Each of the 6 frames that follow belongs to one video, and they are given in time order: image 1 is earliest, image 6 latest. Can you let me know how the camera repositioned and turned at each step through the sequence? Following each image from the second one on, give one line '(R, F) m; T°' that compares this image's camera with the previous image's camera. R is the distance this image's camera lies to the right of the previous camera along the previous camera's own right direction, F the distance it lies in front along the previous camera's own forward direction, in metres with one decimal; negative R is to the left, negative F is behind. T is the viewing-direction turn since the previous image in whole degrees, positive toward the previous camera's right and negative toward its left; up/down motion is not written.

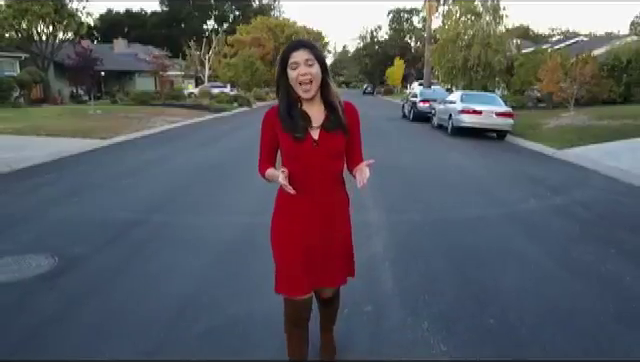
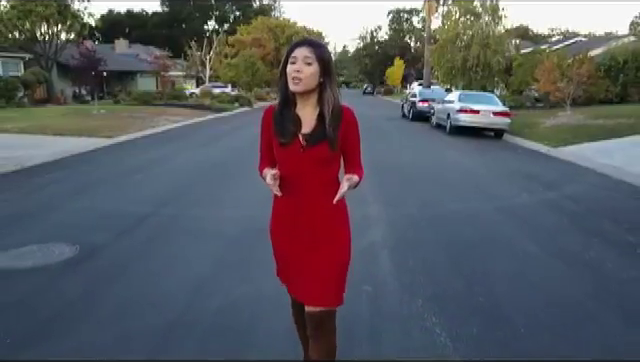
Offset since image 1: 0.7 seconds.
(0.0, -0.4) m; 0°
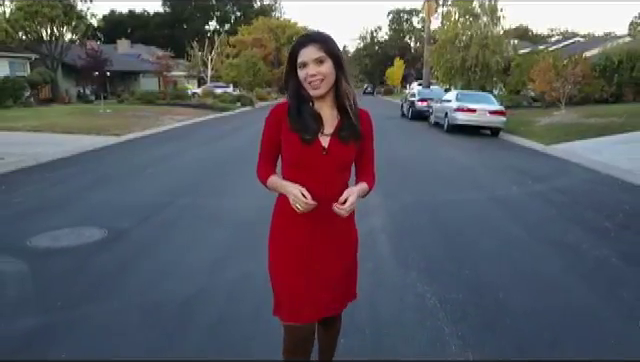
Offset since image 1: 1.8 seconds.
(0.0, -0.6) m; 0°
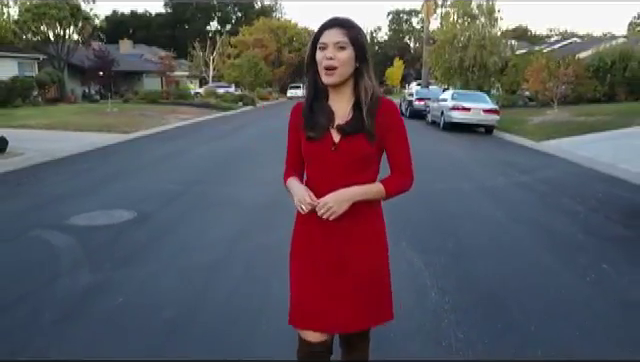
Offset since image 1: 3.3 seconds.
(0.0, -0.8) m; 0°
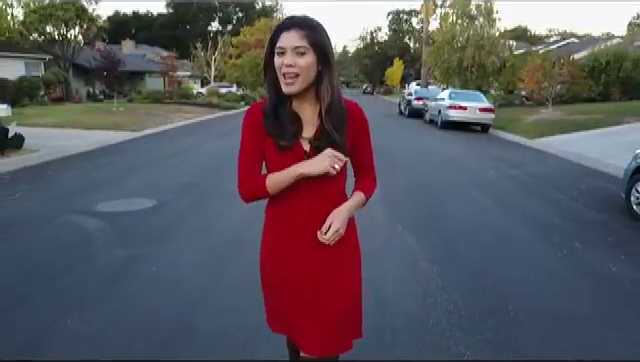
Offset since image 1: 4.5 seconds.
(0.0, -0.6) m; 0°
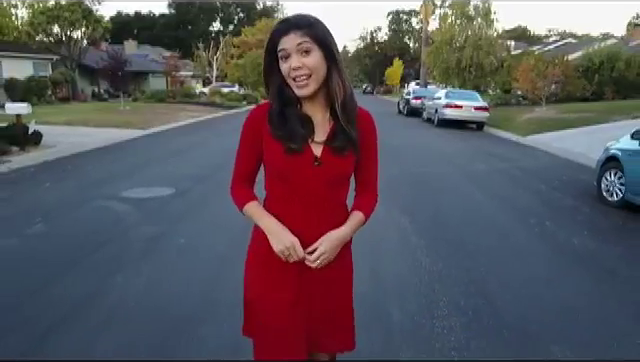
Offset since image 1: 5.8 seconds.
(0.0, -0.8) m; 0°
